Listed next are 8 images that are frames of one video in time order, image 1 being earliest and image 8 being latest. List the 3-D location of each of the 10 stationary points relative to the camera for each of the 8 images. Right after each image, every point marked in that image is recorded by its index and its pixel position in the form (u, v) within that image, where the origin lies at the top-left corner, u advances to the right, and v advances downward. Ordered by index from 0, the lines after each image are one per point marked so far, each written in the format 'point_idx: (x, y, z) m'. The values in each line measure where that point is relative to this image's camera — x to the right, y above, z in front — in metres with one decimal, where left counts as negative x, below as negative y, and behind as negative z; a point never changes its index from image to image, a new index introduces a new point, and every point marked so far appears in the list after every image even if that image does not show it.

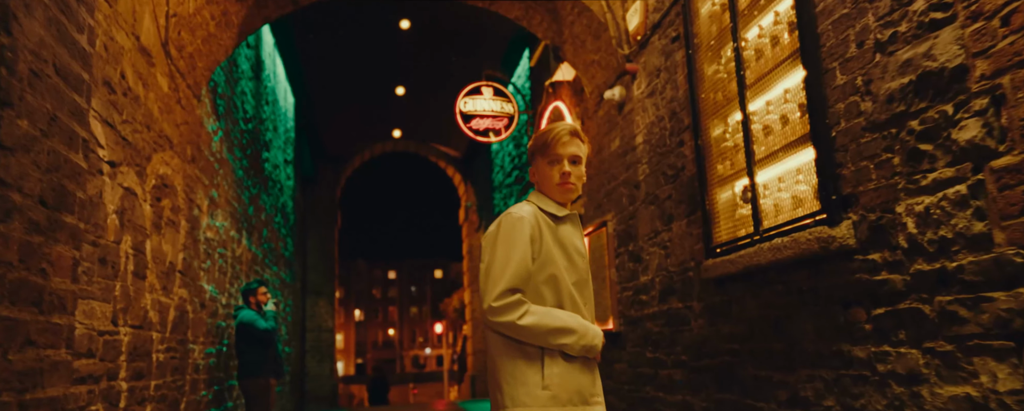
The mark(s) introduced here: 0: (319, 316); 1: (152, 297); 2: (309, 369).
0: (-4.2, -2.4, +14.1) m
1: (-2.5, -0.6, +4.4) m
2: (-4.3, -3.5, +13.7) m
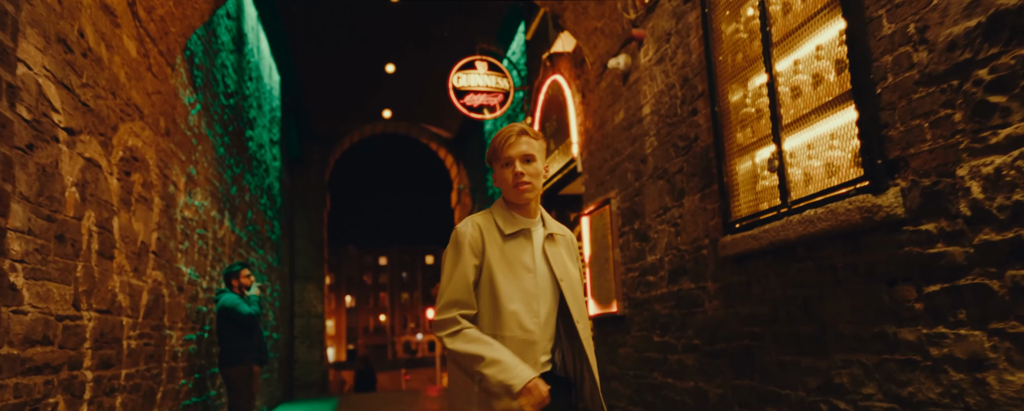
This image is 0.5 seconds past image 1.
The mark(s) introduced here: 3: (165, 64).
0: (-4.3, -2.0, +13.8) m
1: (-2.5, -0.5, +4.1) m
2: (-4.4, -3.1, +13.3) m
3: (-2.7, +1.1, +5.0) m
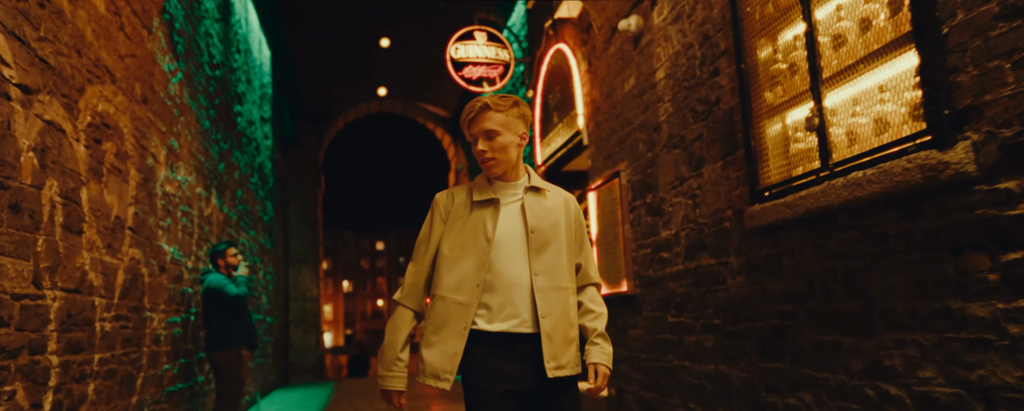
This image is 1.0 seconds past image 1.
0: (-4.3, -1.6, +13.5) m
1: (-2.4, -0.3, +3.7) m
2: (-4.4, -2.7, +13.0) m
3: (-2.7, +1.3, +4.6) m
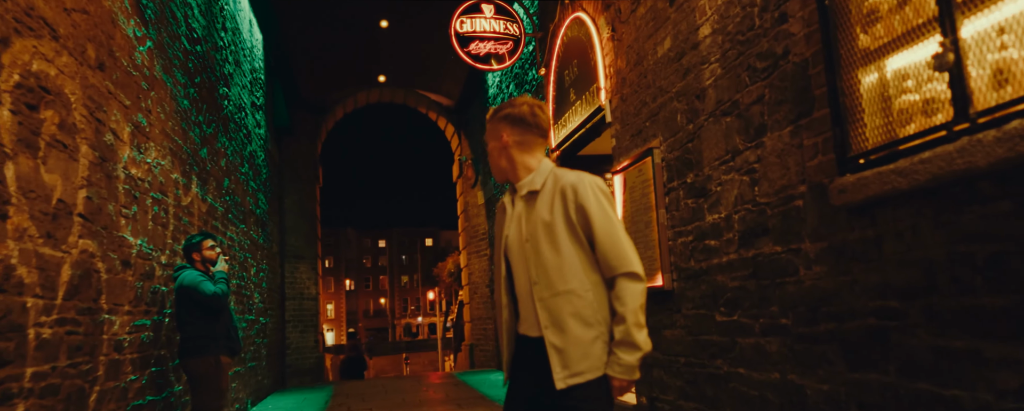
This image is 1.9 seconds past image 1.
0: (-4.2, -1.5, +12.8) m
1: (-2.3, -0.2, +3.1) m
2: (-4.2, -2.6, +12.4) m
3: (-2.5, +1.4, +3.9) m
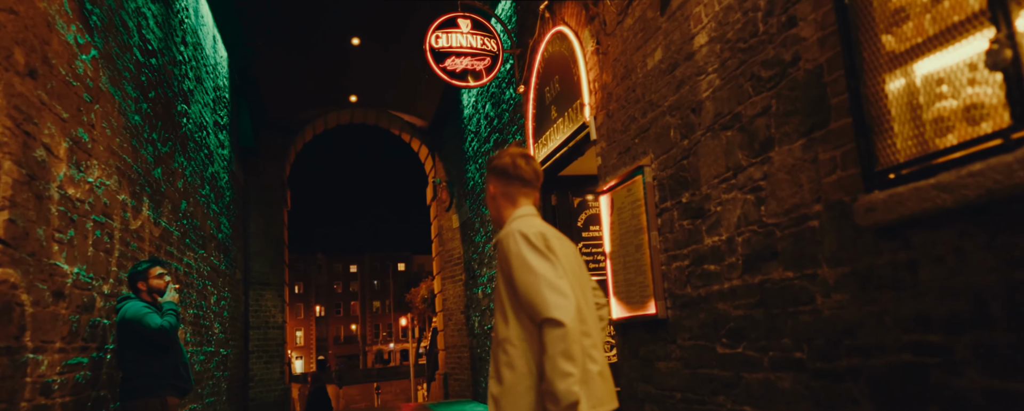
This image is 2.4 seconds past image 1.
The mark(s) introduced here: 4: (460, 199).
0: (-4.6, -2.0, +12.2) m
1: (-2.4, -0.3, +2.6) m
2: (-4.7, -3.0, +11.7) m
3: (-2.6, +1.3, +3.5) m
4: (-1.0, +0.1, +12.2) m
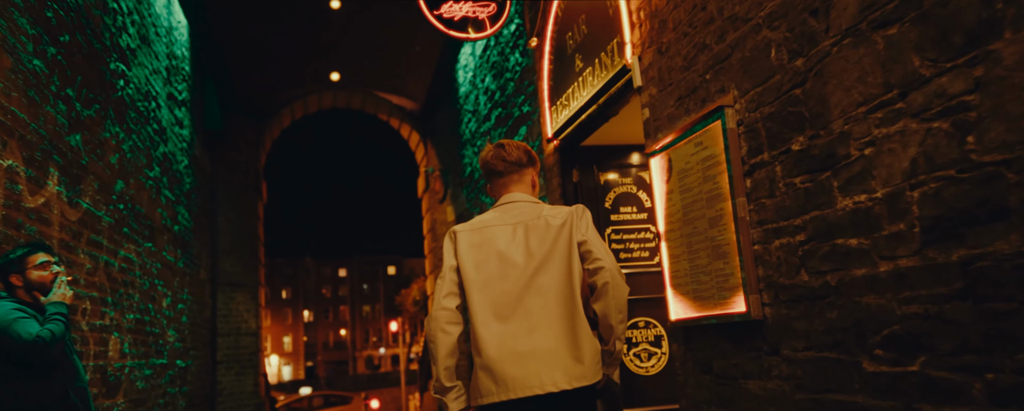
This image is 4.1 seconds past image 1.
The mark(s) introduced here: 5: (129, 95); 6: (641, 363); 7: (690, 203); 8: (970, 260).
0: (-4.6, -1.8, +10.9) m
1: (-2.2, -0.1, +1.3) m
2: (-4.6, -2.9, +10.4) m
3: (-2.5, +1.4, +2.2) m
4: (-1.0, +0.3, +10.9) m
5: (-3.7, +1.1, +6.2) m
6: (+1.1, -1.3, +5.4) m
7: (+1.0, 0.0, +3.4) m
8: (+1.4, -0.2, +2.0) m
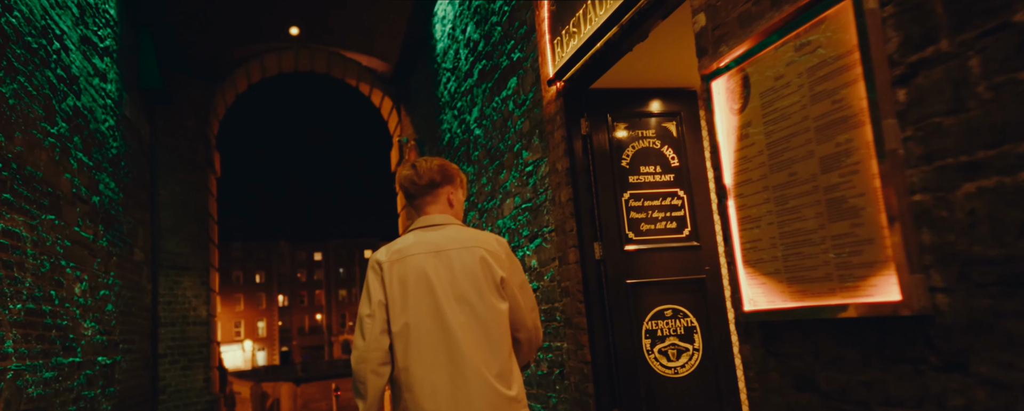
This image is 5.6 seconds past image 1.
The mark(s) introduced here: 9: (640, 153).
0: (-4.8, -1.4, +9.5) m
1: (-2.1, +0.1, 0.0) m
2: (-4.8, -2.5, +9.1) m
3: (-2.4, +1.6, +0.9) m
4: (-1.2, +0.7, +9.7) m
5: (-3.7, +1.4, +4.8) m
6: (+1.0, -1.0, +4.3) m
7: (+1.0, +0.2, +2.2) m
8: (+1.5, 0.0, +0.8) m
9: (+0.9, +0.4, +4.5) m
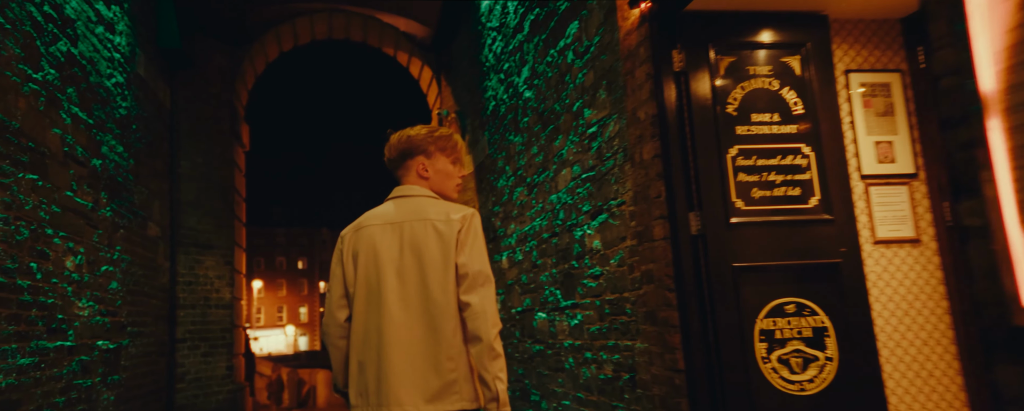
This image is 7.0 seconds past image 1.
0: (-4.2, -1.0, +8.8) m
1: (-2.0, +0.3, -0.9) m
2: (-4.2, -2.1, +8.4) m
3: (-2.3, +1.9, 0.0) m
4: (-0.5, +1.0, +8.7) m
5: (-3.3, +1.7, +4.0) m
6: (+1.4, -0.8, +3.2) m
7: (+1.2, +0.4, +1.1) m
8: (+1.6, +0.2, -0.3) m
9: (+1.3, +0.6, +3.4) m
